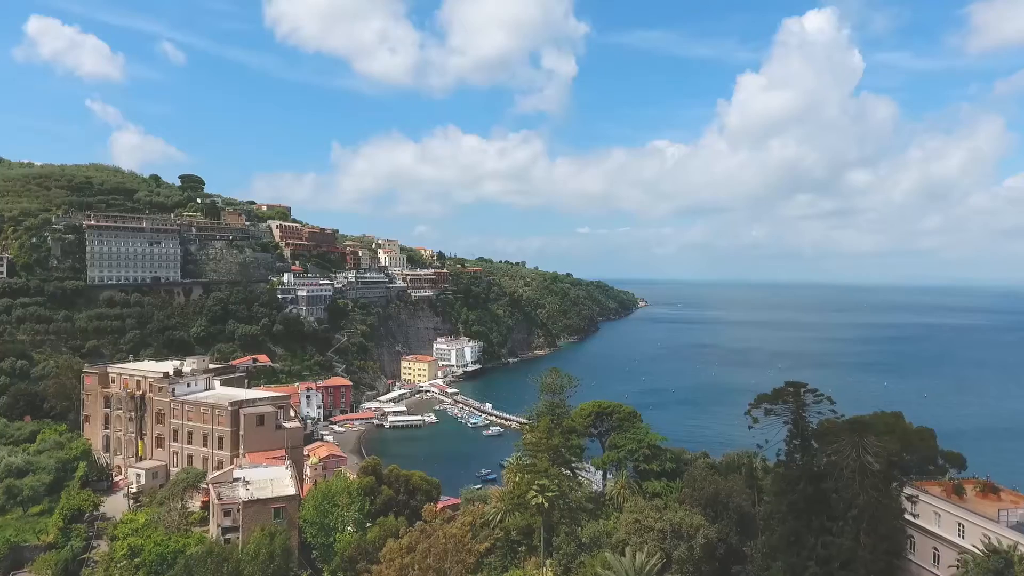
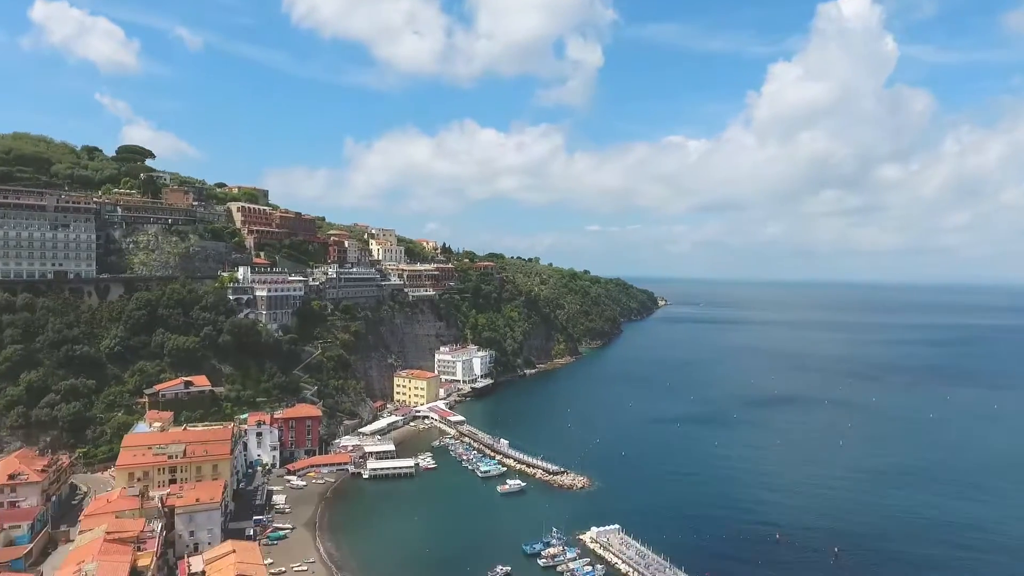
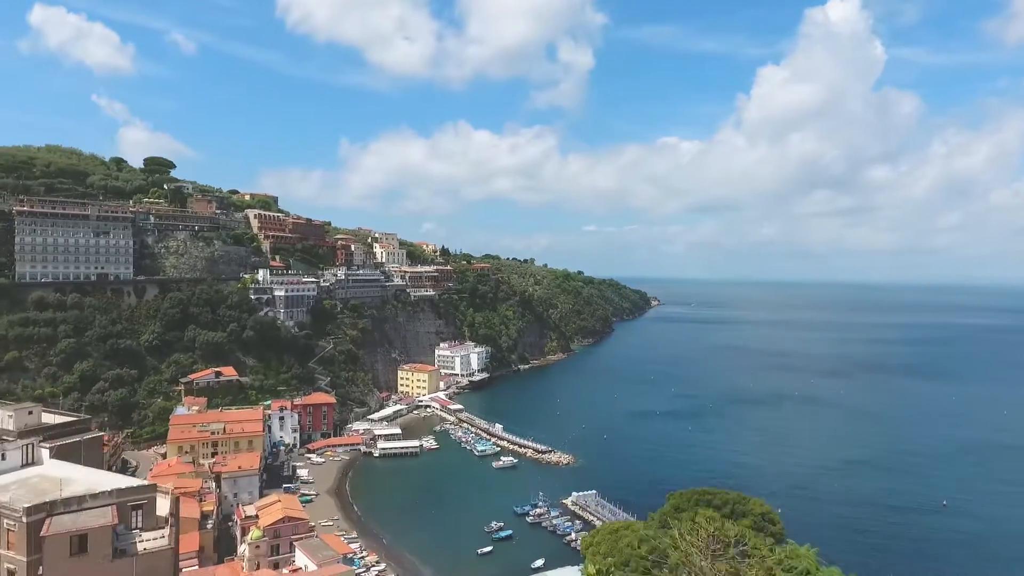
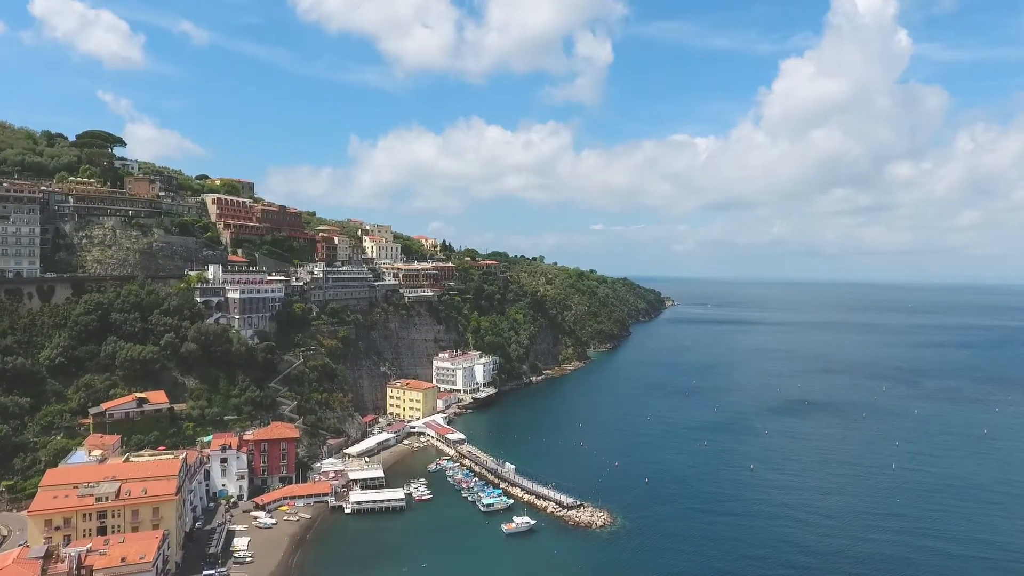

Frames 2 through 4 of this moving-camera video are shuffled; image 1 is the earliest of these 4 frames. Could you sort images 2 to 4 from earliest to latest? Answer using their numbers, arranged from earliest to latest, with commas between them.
3, 2, 4
